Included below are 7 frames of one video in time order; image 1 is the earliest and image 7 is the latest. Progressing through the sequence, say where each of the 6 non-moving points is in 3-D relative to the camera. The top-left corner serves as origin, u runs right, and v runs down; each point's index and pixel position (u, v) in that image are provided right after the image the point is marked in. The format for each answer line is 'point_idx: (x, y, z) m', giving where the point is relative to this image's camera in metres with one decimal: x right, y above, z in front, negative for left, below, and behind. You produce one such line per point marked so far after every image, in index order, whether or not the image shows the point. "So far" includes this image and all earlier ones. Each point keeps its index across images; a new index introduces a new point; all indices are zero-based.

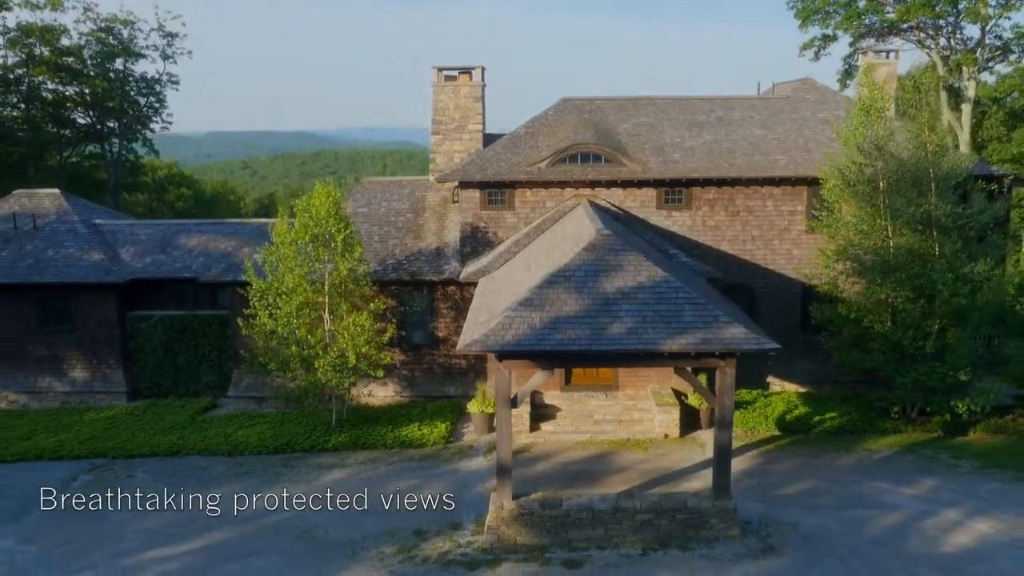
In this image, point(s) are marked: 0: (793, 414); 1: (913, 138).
0: (+5.5, -2.5, +17.7) m
1: (+7.3, +2.7, +16.3) m
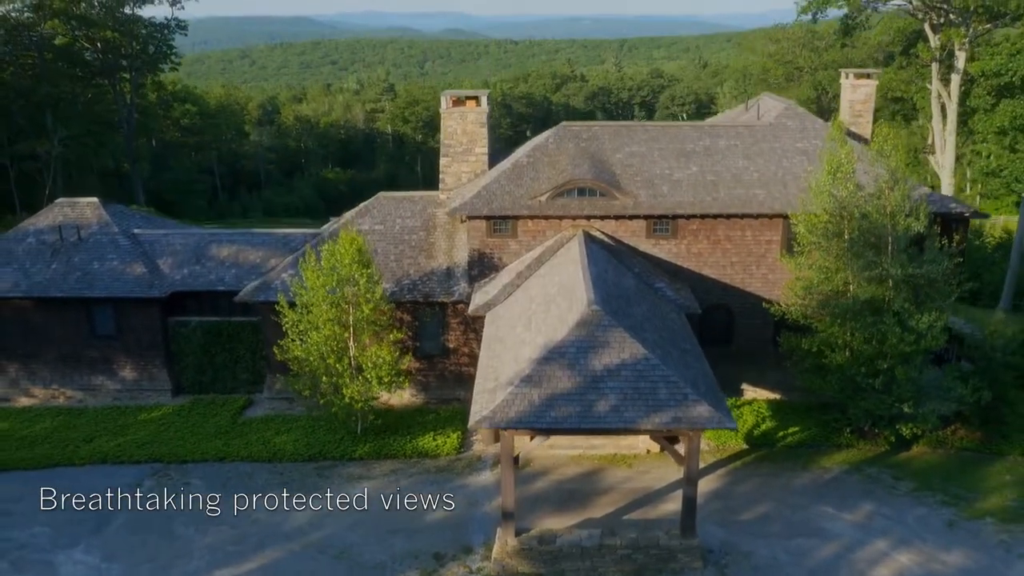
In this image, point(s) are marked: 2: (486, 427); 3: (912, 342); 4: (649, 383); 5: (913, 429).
0: (+5.6, -3.1, +20.2) m
1: (+7.3, +1.8, +18.2) m
2: (-0.4, -2.2, +14.3) m
3: (+8.0, -1.1, +18.0) m
4: (+2.3, -1.6, +14.8) m
5: (+8.5, -3.0, +19.1) m
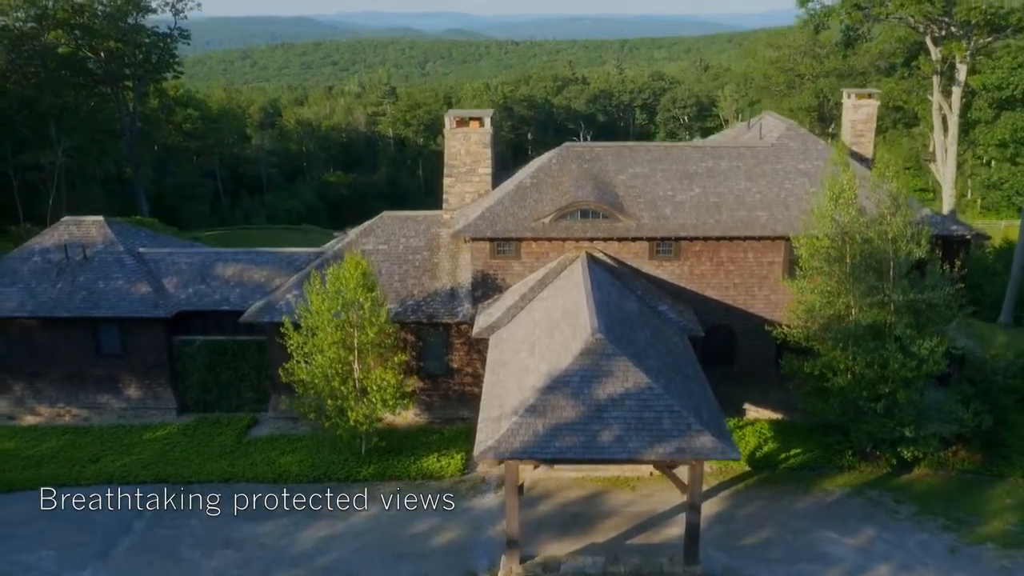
0: (+5.7, -3.6, +20.4) m
1: (+7.4, +1.3, +18.3) m
2: (-0.3, -2.7, +14.4) m
3: (+8.0, -1.6, +18.1) m
4: (+2.3, -2.1, +14.9) m
5: (+8.5, -3.5, +19.2) m
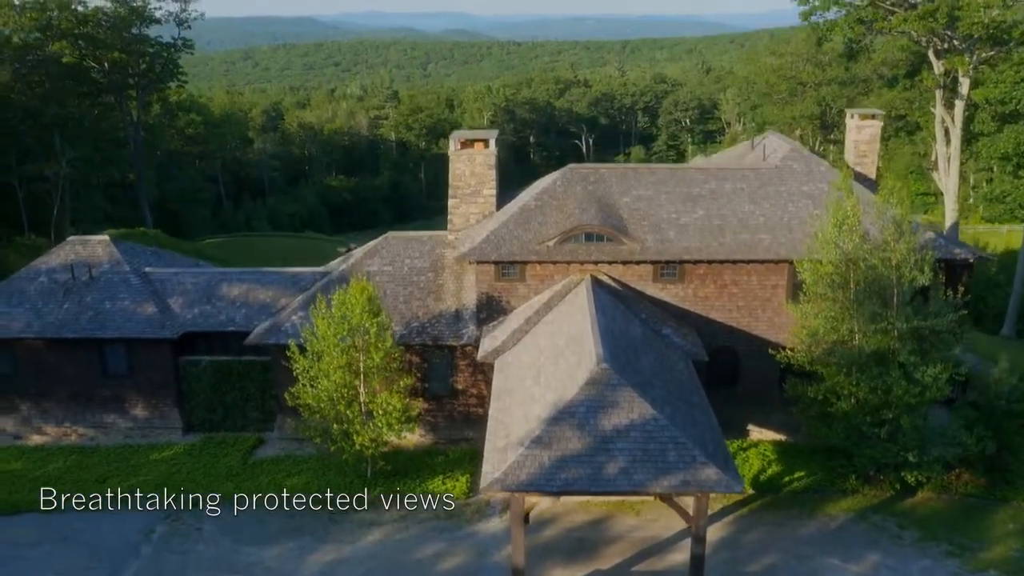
0: (+5.8, -4.2, +20.4) m
1: (+7.5, +0.8, +18.4) m
2: (-0.2, -3.2, +14.5) m
3: (+8.2, -2.1, +18.1) m
4: (+2.4, -2.6, +15.0) m
5: (+8.7, -4.0, +19.3) m
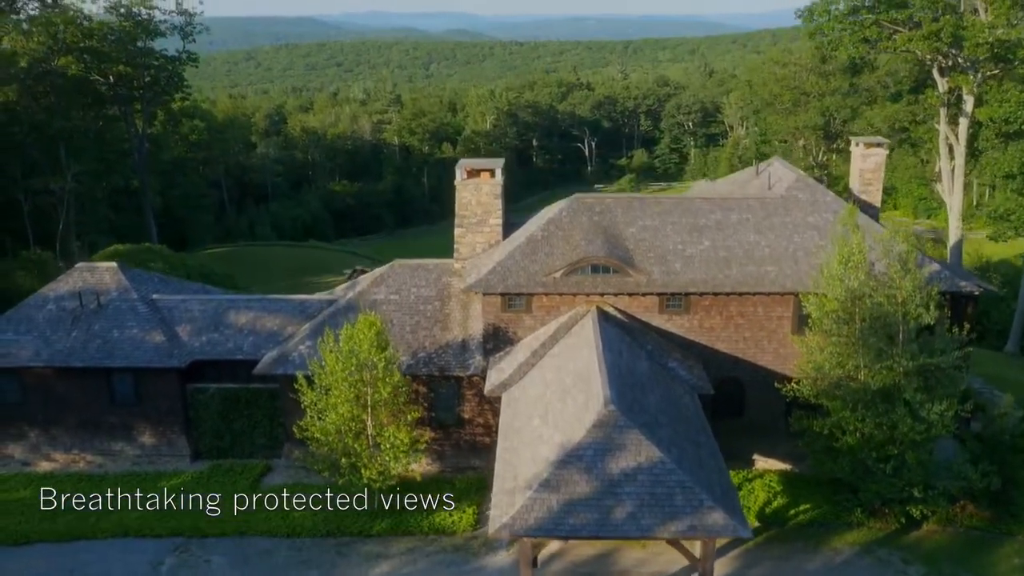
0: (+5.9, -4.9, +20.5) m
1: (+7.7, 0.0, +18.5) m
2: (-0.1, -4.0, +14.6) m
3: (+8.3, -2.9, +18.2) m
4: (+2.6, -3.4, +15.1) m
5: (+8.8, -4.8, +19.3) m
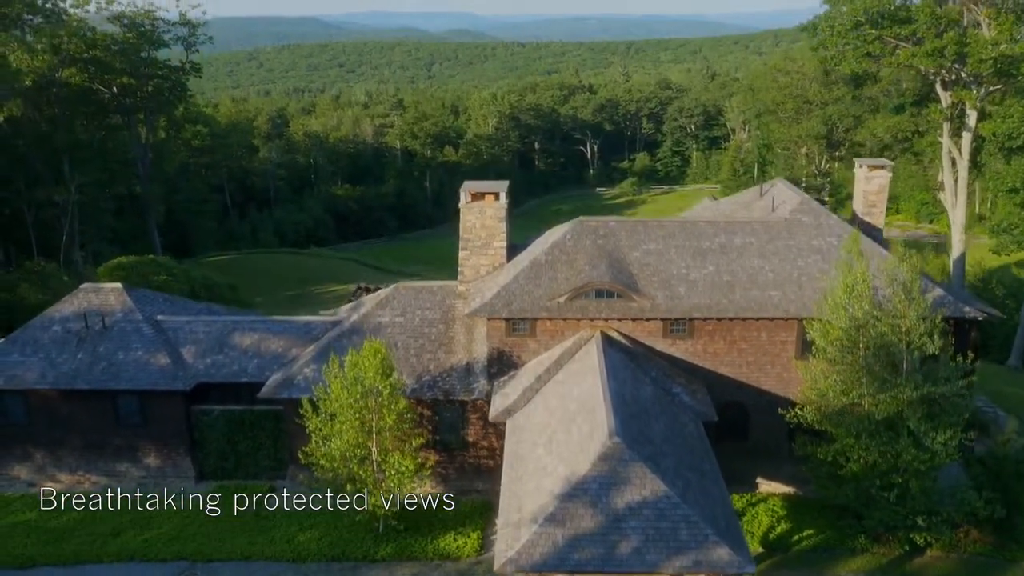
0: (+6.0, -5.5, +20.6) m
1: (+7.8, -0.6, +18.5) m
2: (0.0, -4.6, +14.7) m
3: (+8.4, -3.5, +18.3) m
4: (+2.7, -3.9, +15.1) m
5: (+8.9, -5.3, +19.4) m
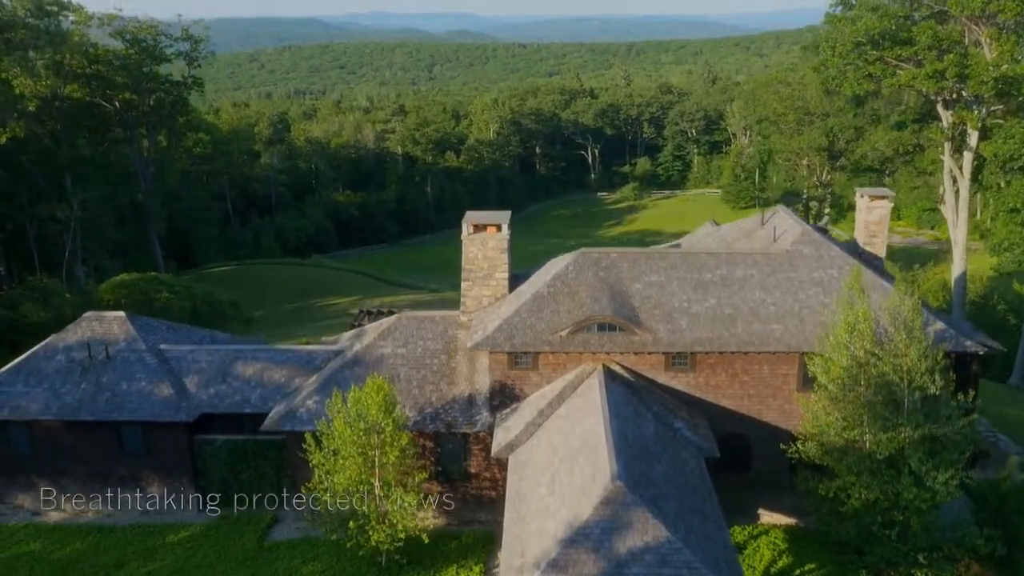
0: (+6.1, -6.3, +20.6) m
1: (+7.8, -1.3, +18.6) m
2: (0.0, -5.4, +14.7) m
3: (+8.4, -4.3, +18.3) m
4: (+2.7, -4.7, +15.2) m
5: (+9.0, -6.1, +19.4) m
